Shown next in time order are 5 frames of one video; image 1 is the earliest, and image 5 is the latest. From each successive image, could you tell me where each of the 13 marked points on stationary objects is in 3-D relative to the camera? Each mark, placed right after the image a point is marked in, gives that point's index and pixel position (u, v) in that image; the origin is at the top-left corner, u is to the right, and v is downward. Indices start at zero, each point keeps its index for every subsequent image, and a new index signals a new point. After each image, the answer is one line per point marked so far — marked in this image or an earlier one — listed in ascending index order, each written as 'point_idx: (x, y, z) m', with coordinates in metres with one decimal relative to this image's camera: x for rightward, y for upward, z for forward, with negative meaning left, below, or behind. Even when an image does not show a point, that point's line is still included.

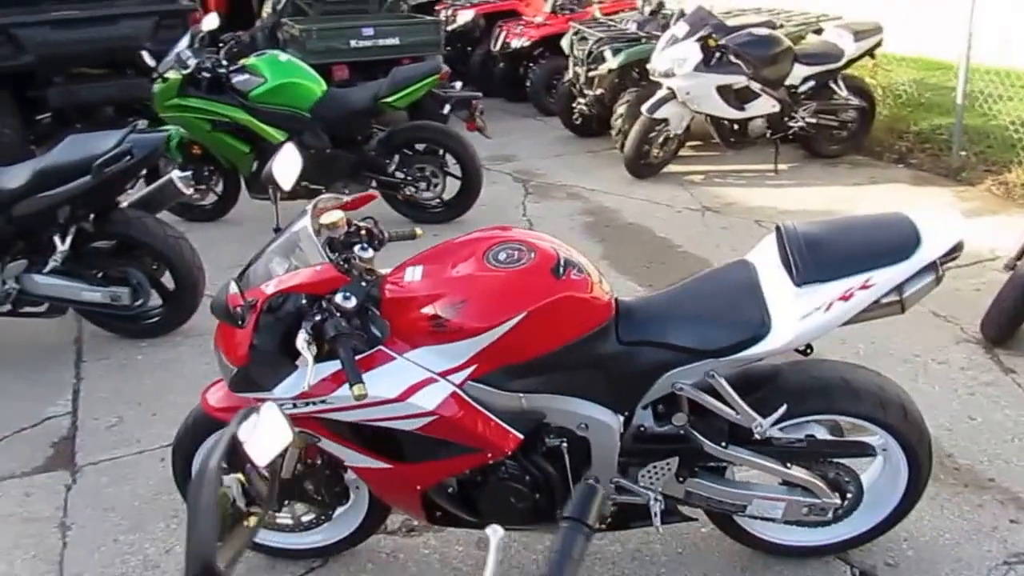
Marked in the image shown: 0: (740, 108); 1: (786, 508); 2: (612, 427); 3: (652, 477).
0: (+1.7, +1.3, +6.6) m
1: (+0.8, -0.6, +2.5) m
2: (+0.3, -0.4, +2.4) m
3: (+0.4, -0.5, +2.5) m
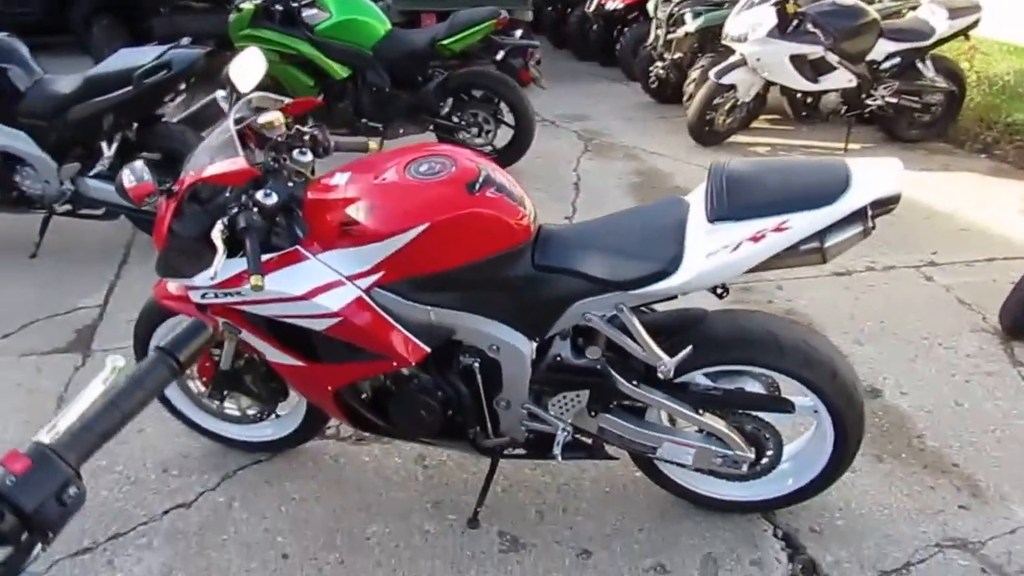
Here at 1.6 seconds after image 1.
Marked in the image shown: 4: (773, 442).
0: (+2.1, +1.5, +6.3) m
1: (+0.5, -0.5, +2.5) m
2: (0.0, -0.2, +2.5) m
3: (+0.1, -0.3, +2.5) m
4: (+0.7, -0.4, +2.5) m
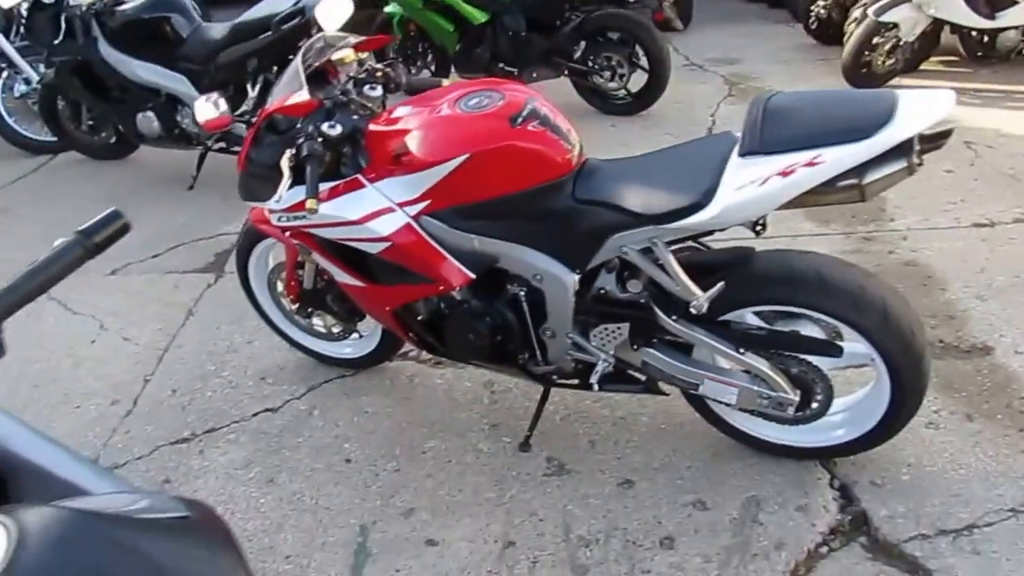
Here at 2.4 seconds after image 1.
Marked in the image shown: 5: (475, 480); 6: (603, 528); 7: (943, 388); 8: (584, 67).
0: (+3.1, +1.8, +5.7) m
1: (+0.6, -0.3, +2.5) m
2: (+0.1, 0.0, +2.5) m
3: (+0.3, -0.1, +2.6) m
4: (+0.9, -0.3, +2.5) m
5: (-0.1, -0.6, +2.7) m
6: (+0.3, -0.7, +2.4) m
7: (+1.4, -0.3, +2.9) m
8: (+0.5, +1.5, +6.1) m
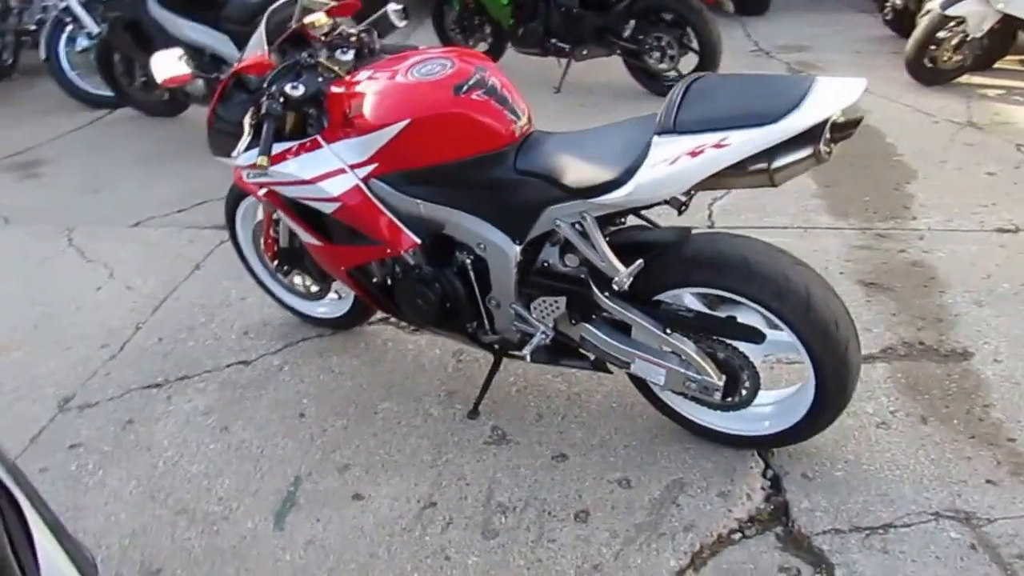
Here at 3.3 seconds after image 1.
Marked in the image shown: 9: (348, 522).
0: (+3.3, +1.7, +5.5) m
1: (+0.4, -0.3, +2.5) m
2: (0.0, +0.1, +2.5) m
3: (+0.1, -0.1, +2.6) m
4: (+0.7, -0.2, +2.4) m
5: (-0.3, -0.5, +2.8) m
6: (0.0, -0.6, +2.5) m
7: (+1.3, -0.3, +2.9) m
8: (+0.8, +1.6, +6.1) m
9: (-0.4, -0.6, +2.5) m
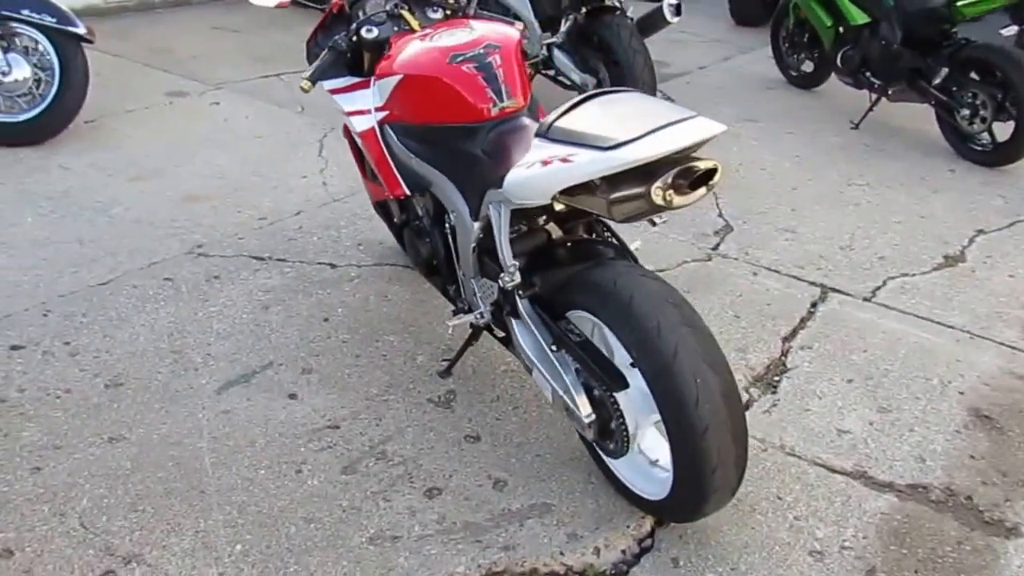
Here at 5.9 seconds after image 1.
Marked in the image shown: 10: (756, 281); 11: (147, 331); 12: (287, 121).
0: (+4.4, +0.5, +3.8) m
1: (+0.2, -0.3, +2.3) m
2: (-0.1, +0.2, +2.5) m
3: (-0.1, 0.0, +2.6) m
4: (+0.3, -0.3, +2.2) m
5: (-0.4, -0.3, +2.9) m
6: (-0.3, -0.5, +2.5) m
7: (+1.0, -0.7, +2.4) m
8: (+2.5, +1.2, +5.3) m
9: (-0.7, -0.4, +2.7) m
10: (+1.0, 0.0, +3.7) m
11: (-1.3, -0.2, +3.1) m
12: (-1.4, +1.0, +5.4) m
